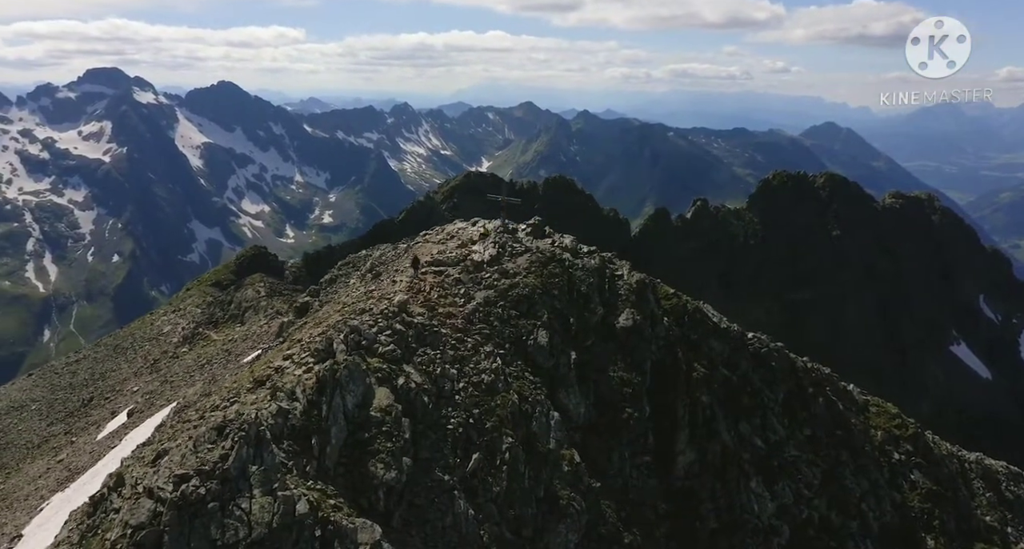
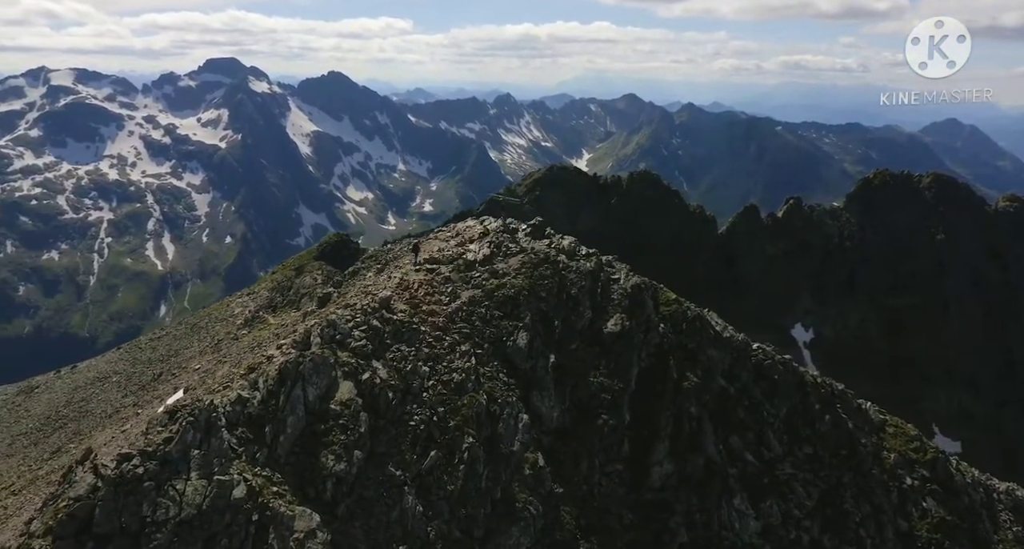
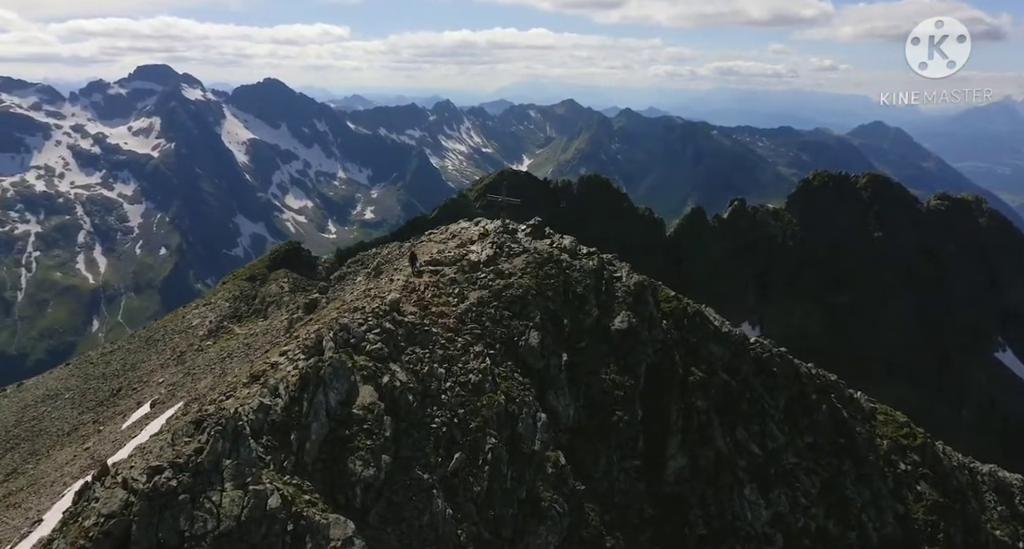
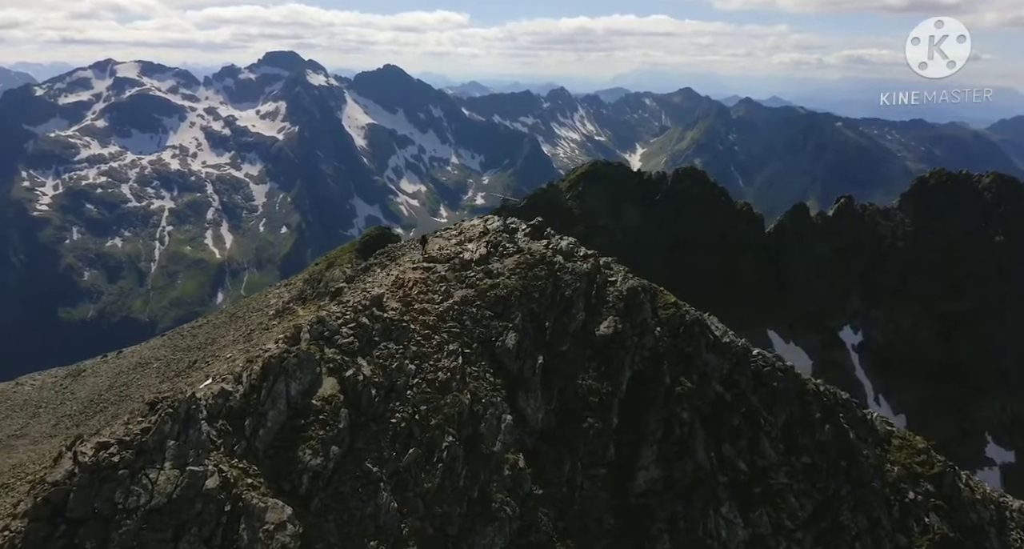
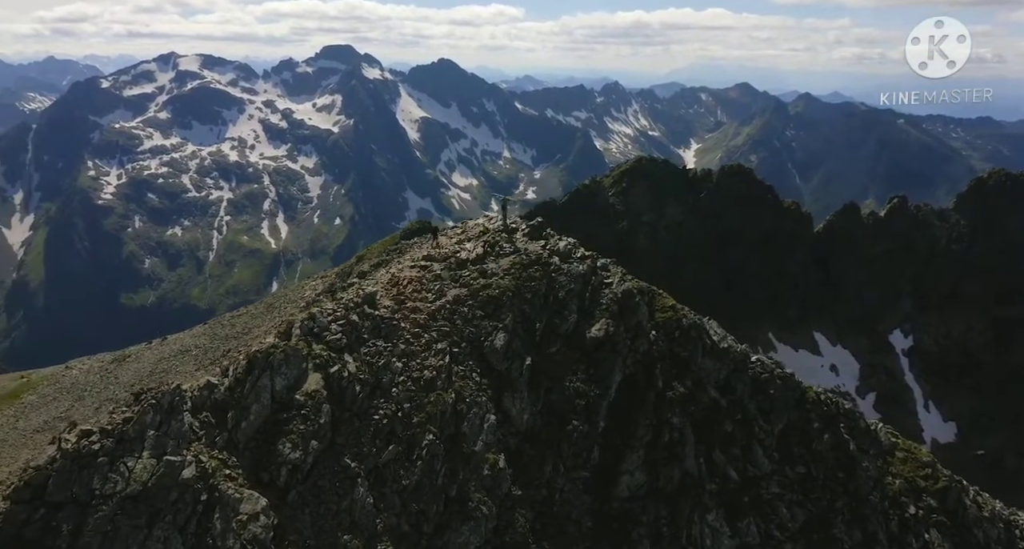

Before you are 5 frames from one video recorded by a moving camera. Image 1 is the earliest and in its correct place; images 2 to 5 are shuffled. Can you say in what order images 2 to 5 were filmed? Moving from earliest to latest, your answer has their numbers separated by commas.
3, 2, 4, 5
